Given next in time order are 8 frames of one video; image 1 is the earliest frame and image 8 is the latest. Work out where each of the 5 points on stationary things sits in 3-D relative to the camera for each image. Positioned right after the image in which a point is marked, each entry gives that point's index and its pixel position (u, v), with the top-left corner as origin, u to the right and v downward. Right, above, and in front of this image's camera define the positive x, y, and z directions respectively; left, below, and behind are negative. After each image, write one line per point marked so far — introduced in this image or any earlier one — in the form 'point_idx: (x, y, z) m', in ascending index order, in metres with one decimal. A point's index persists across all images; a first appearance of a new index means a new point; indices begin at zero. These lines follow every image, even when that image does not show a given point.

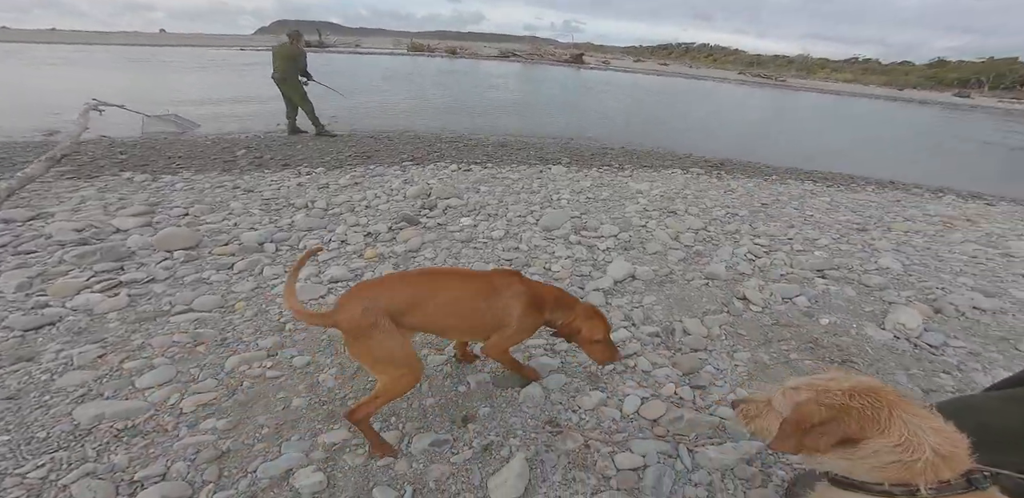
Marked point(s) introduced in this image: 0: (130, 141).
0: (-9.9, +2.9, +9.3) m
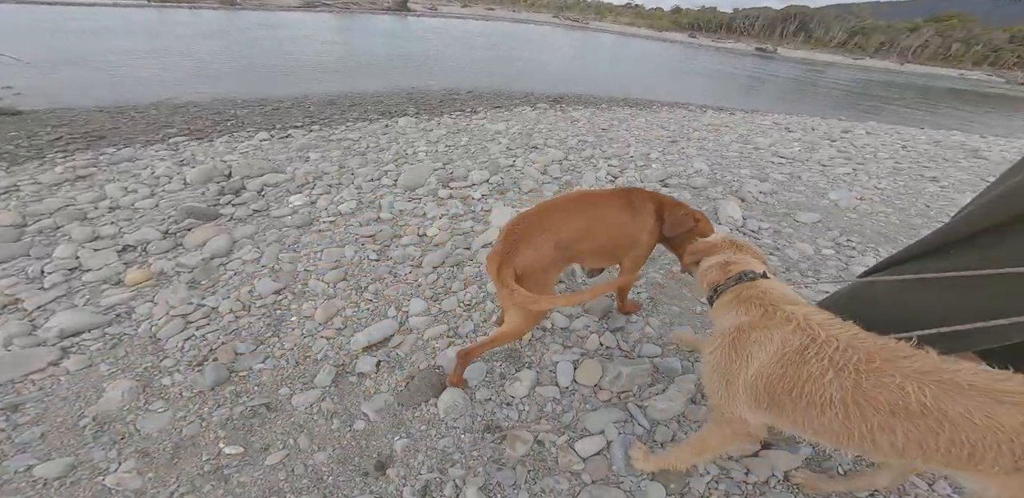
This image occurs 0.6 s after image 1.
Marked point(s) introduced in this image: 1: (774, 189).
0: (-12.6, +1.0, +4.0) m
1: (+3.7, +0.8, +5.4) m
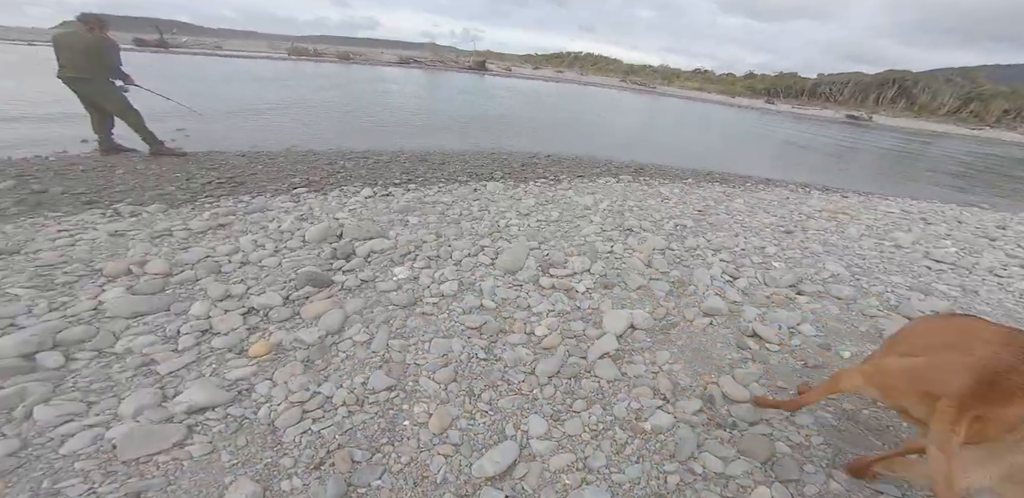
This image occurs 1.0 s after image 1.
0: (-11.2, +1.2, +5.7) m
1: (+5.0, -0.7, +4.4) m
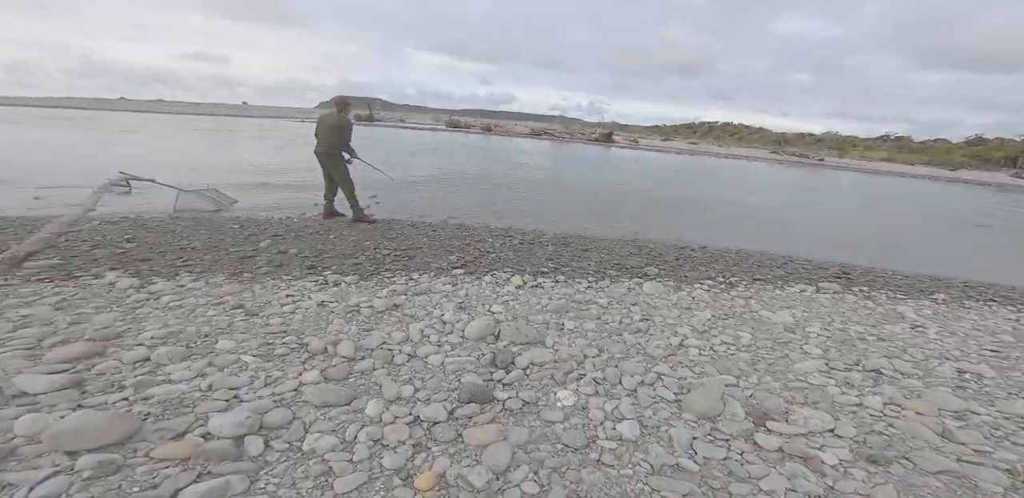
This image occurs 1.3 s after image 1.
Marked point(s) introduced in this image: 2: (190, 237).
0: (-8.0, +0.6, +8.4) m
1: (+6.5, -2.4, +1.6) m
2: (-6.1, +0.3, +7.3) m
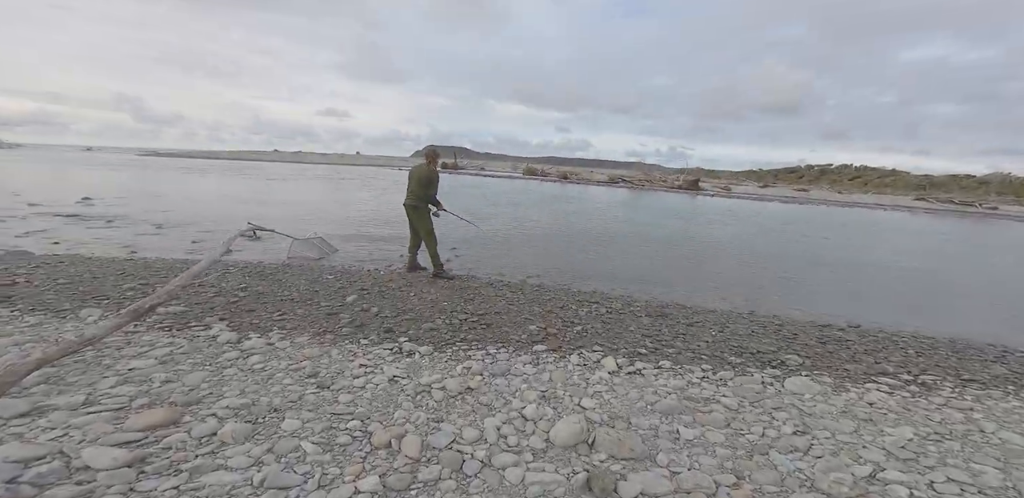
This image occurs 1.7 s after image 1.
0: (-6.0, -0.4, +9.3) m
1: (+6.5, -3.1, -0.9) m
2: (-4.4, -0.7, +7.7) m
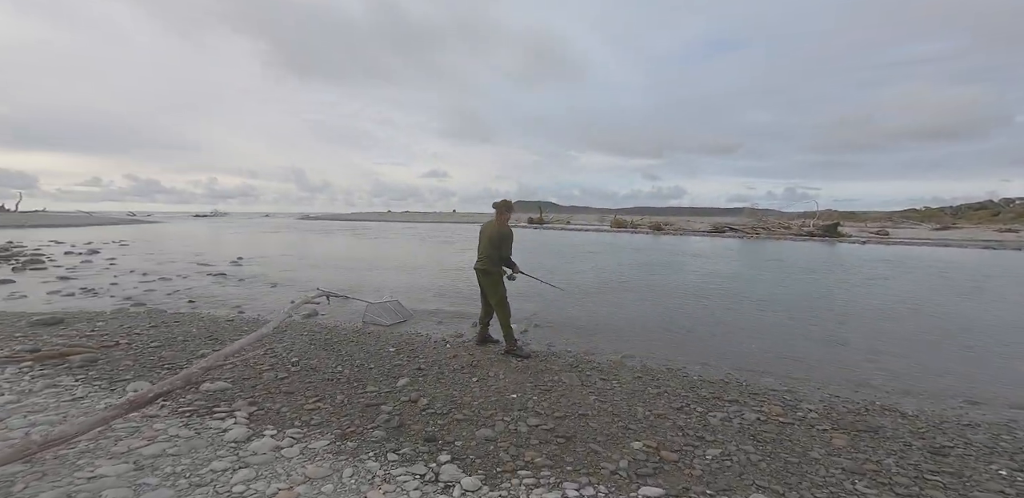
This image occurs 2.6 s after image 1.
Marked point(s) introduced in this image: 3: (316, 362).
0: (-4.0, -1.9, +8.7) m
1: (+5.5, -2.8, -4.6) m
2: (-2.8, -1.9, +6.8) m
3: (-3.3, -1.9, +6.4) m
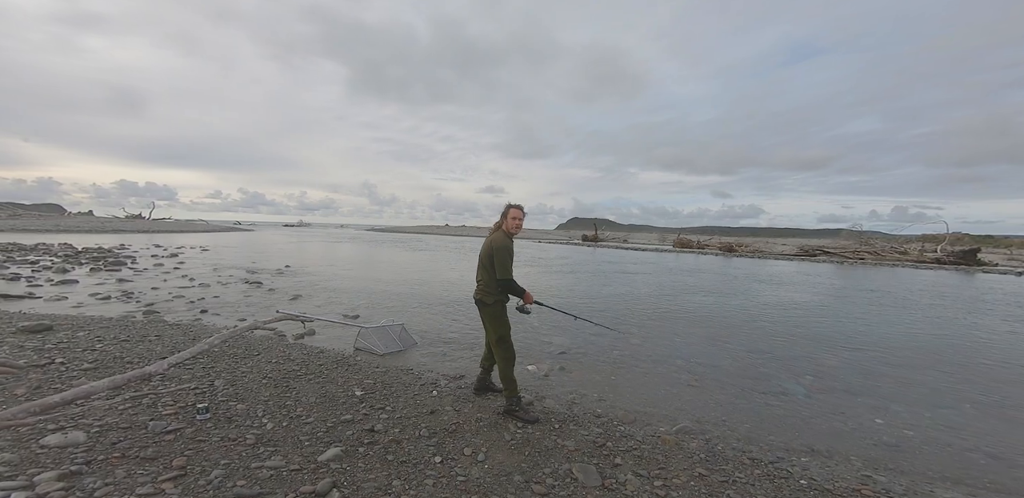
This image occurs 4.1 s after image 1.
0: (-3.8, -2.1, +7.2) m
1: (+3.5, -2.6, -7.5) m
2: (-2.9, -2.0, +5.1) m
3: (-3.4, -2.0, +4.9) m
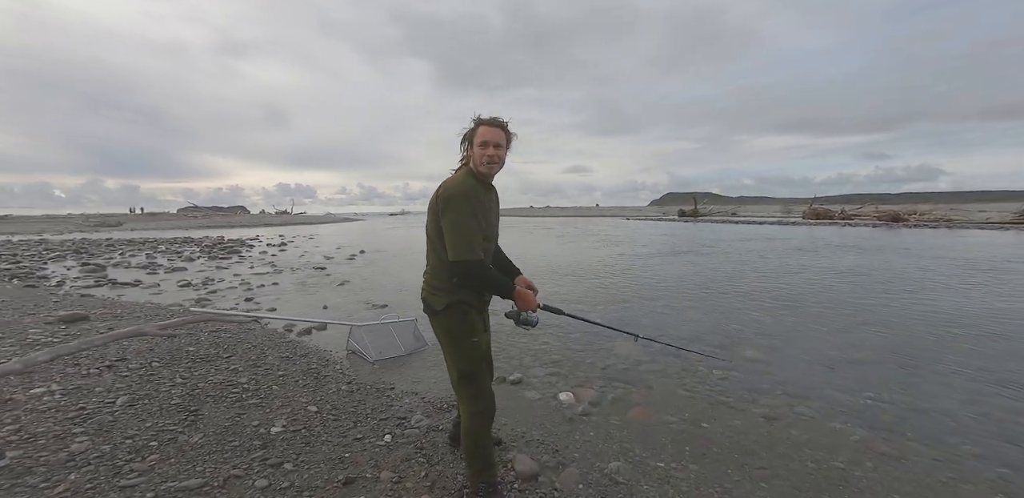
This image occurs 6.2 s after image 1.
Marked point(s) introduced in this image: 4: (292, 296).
0: (-3.4, -1.7, +5.7) m
1: (-0.1, -2.8, -10.3) m
2: (-3.1, -1.8, +3.5) m
3: (-3.6, -1.8, +3.3) m
4: (-5.9, -1.4, +10.4) m
